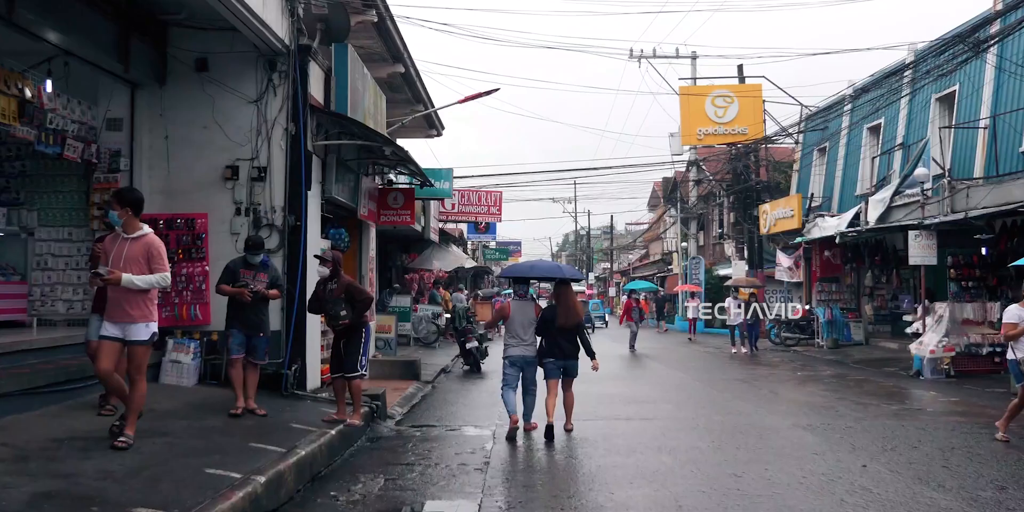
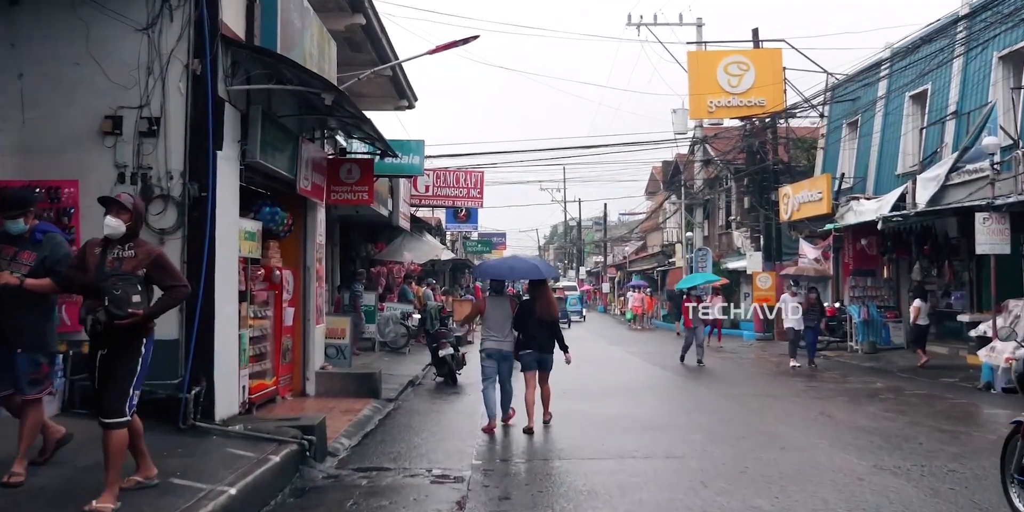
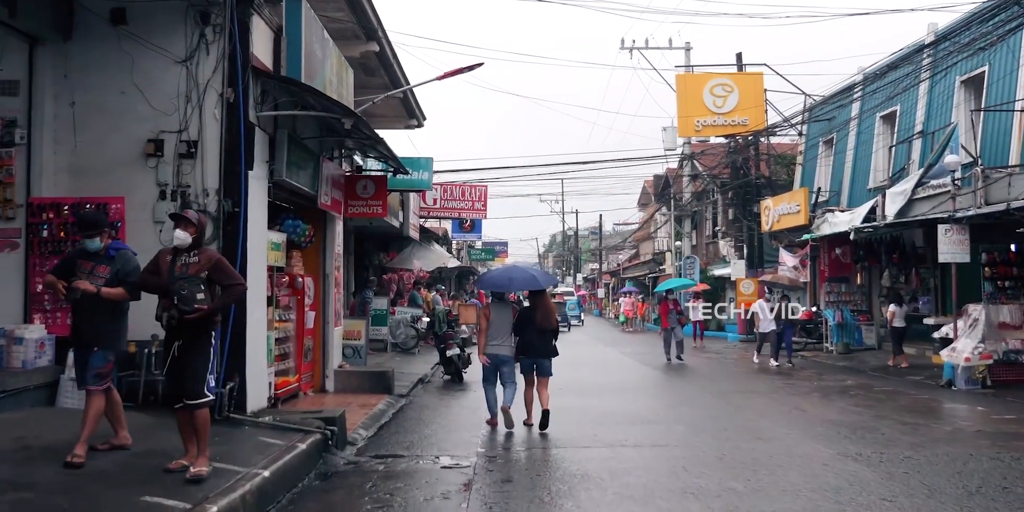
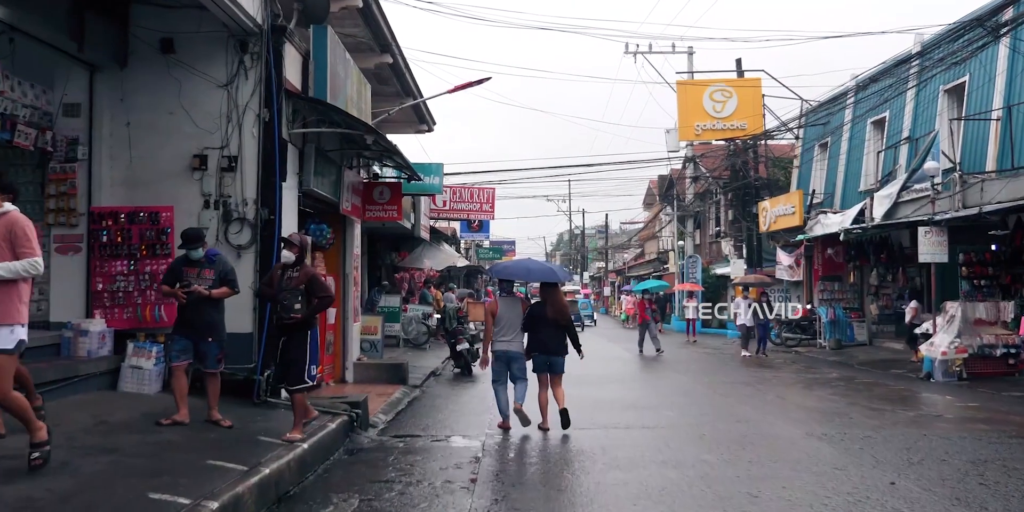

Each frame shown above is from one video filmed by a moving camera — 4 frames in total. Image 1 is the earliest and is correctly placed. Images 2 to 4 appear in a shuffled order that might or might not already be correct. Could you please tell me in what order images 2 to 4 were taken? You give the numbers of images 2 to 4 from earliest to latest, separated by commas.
4, 3, 2
